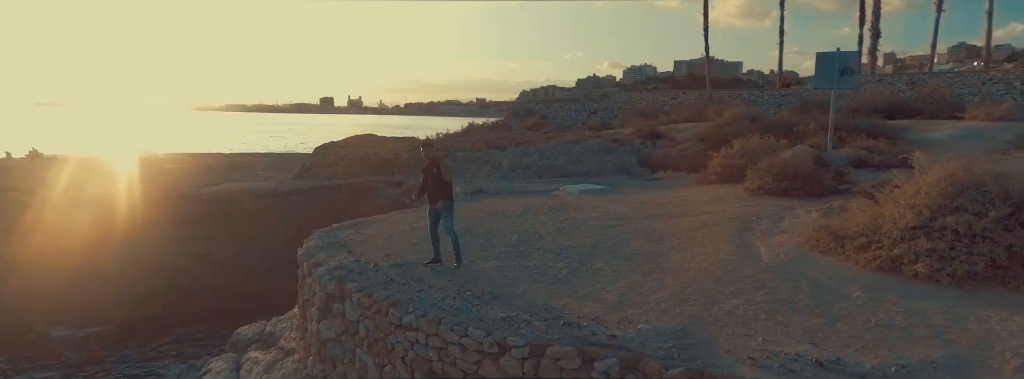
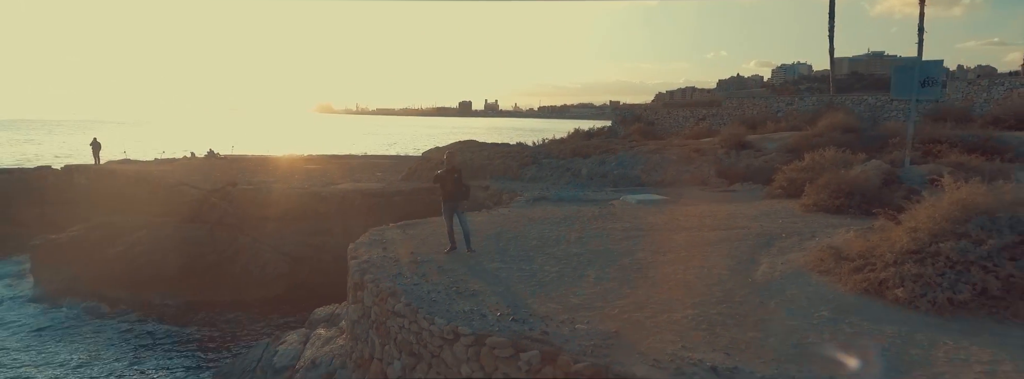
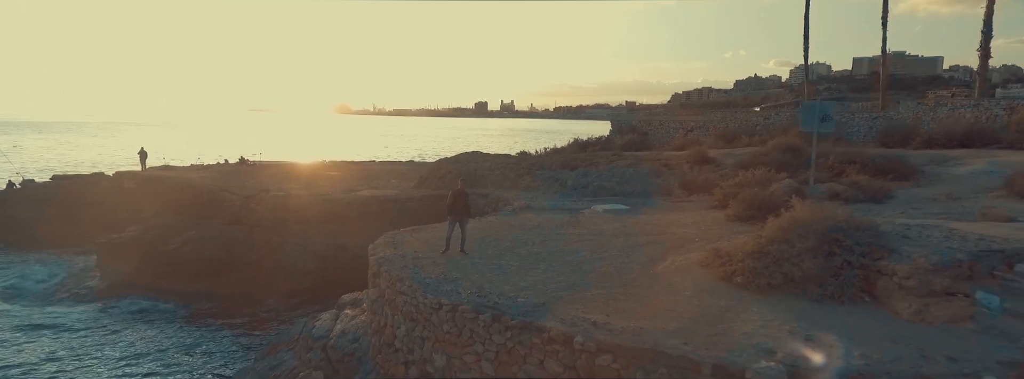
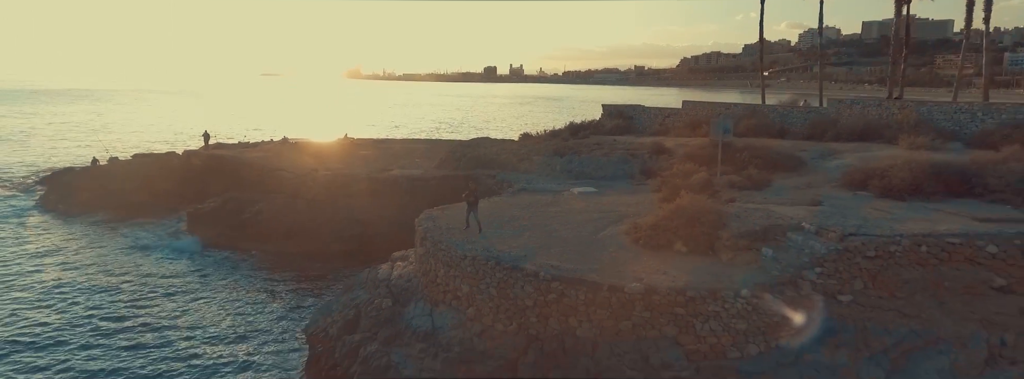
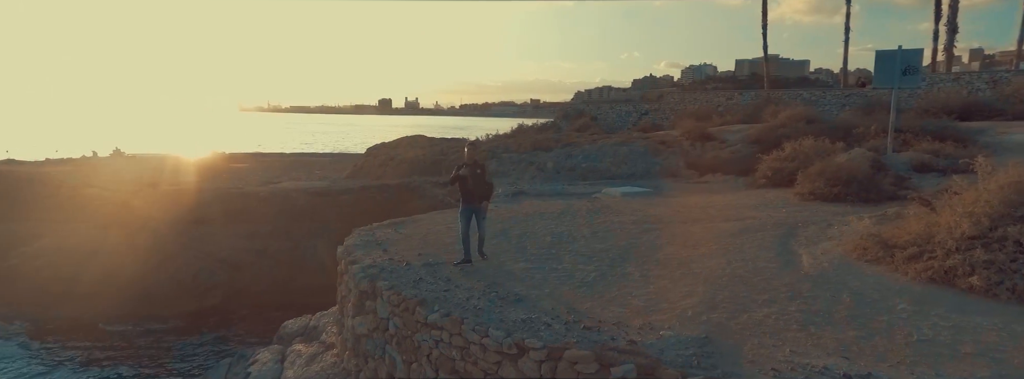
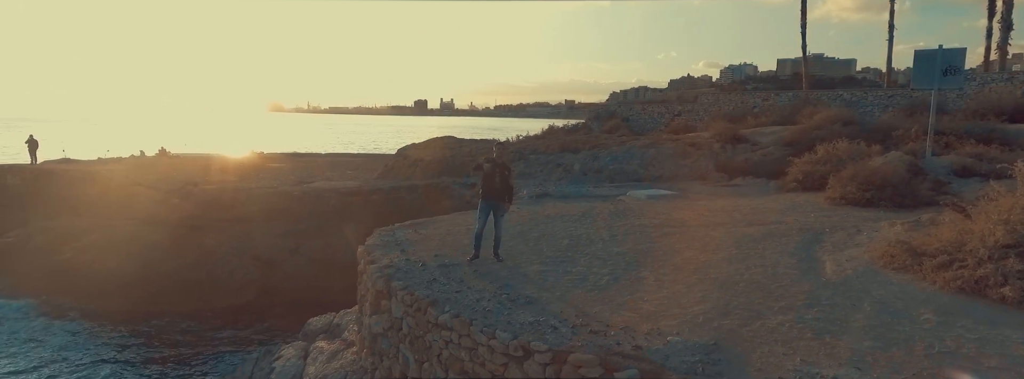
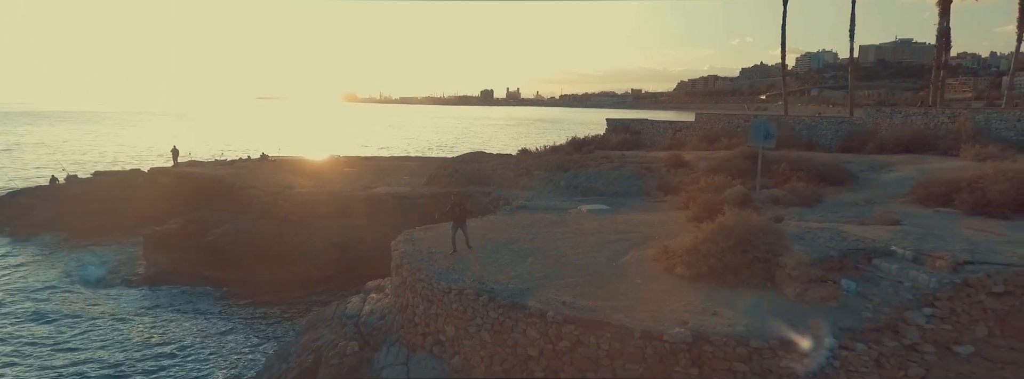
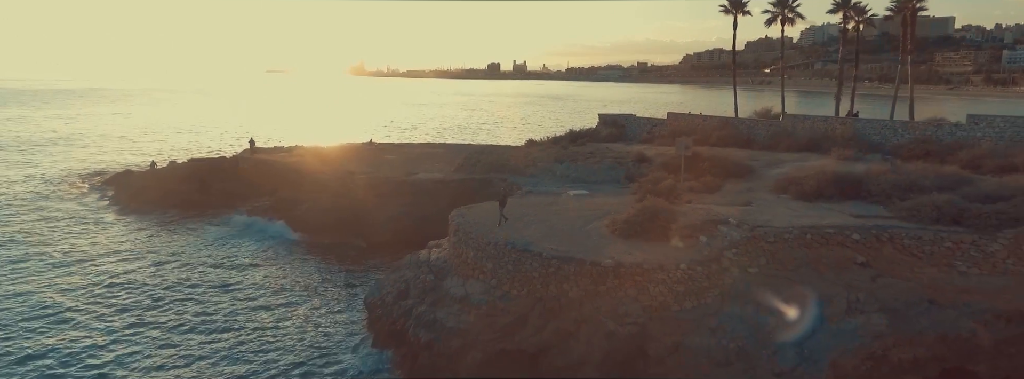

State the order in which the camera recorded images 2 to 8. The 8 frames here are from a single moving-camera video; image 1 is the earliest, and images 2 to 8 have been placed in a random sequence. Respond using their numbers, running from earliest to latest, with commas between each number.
5, 6, 2, 3, 7, 4, 8
